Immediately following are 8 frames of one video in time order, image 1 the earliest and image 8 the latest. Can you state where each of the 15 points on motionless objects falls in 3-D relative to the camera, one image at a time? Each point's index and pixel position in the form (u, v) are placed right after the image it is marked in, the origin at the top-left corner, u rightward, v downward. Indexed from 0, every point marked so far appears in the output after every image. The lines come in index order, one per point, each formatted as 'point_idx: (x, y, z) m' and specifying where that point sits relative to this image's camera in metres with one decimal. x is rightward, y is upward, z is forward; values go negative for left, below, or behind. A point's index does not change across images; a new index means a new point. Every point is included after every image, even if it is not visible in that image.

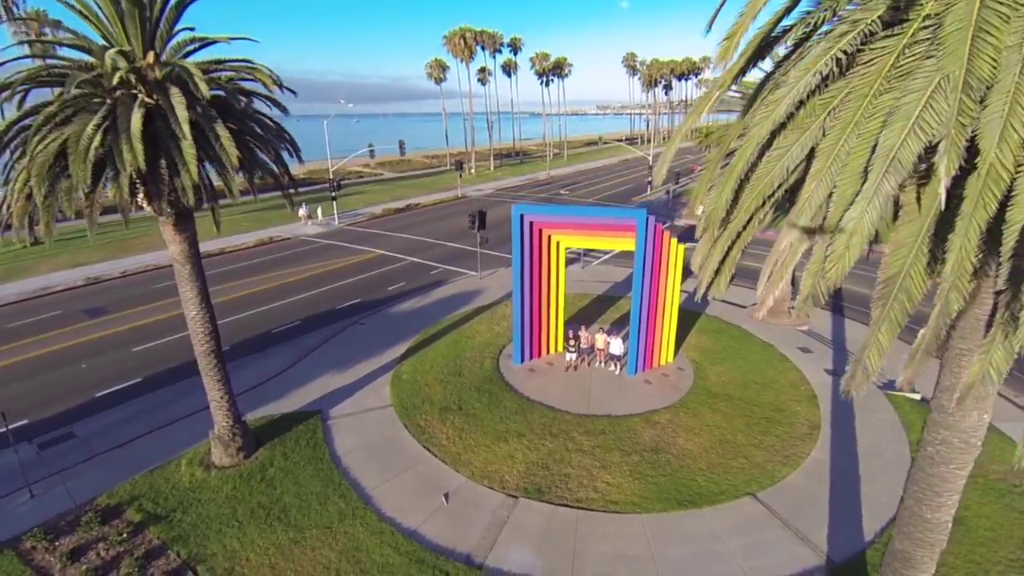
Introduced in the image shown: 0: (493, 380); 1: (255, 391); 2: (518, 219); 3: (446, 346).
0: (-0.5, -2.4, +14.5) m
1: (-6.8, -2.7, +14.4) m
2: (+0.1, +1.8, +14.4) m
3: (-2.0, -1.7, +16.6) m
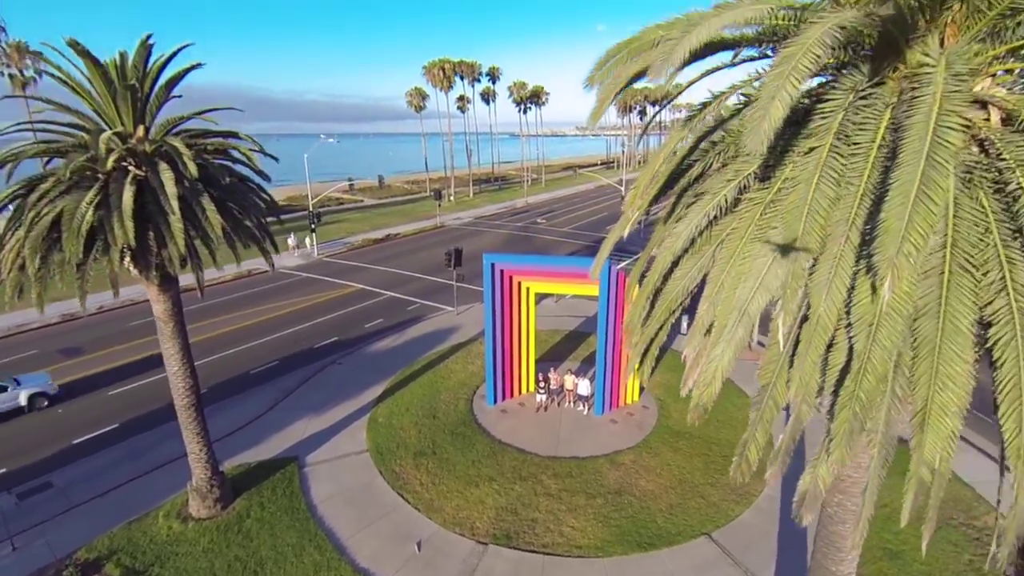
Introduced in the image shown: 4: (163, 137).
0: (-1.2, -3.7, +15.0) m
1: (-7.5, -4.0, +14.7) m
2: (-0.7, +0.5, +15.1) m
3: (-2.8, -3.1, +17.1) m
4: (-5.9, +2.5, +9.1) m
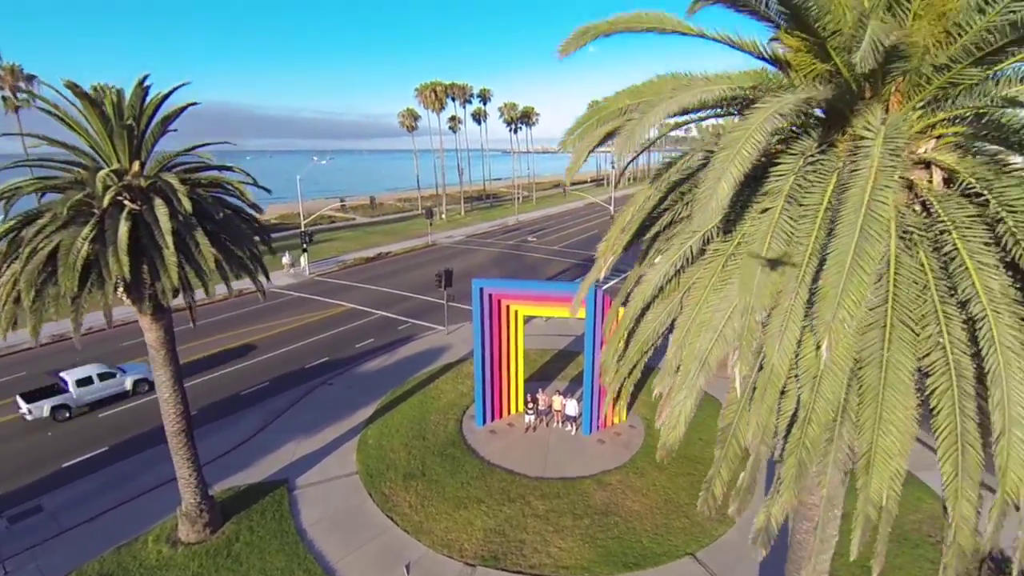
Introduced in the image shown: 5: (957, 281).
0: (-1.6, -4.3, +15.2) m
1: (-7.8, -4.6, +14.8) m
2: (-1.0, -0.1, +15.4) m
3: (-3.2, -3.8, +17.3) m
4: (-6.1, +2.0, +9.4) m
5: (+3.0, 0.0, +3.8) m
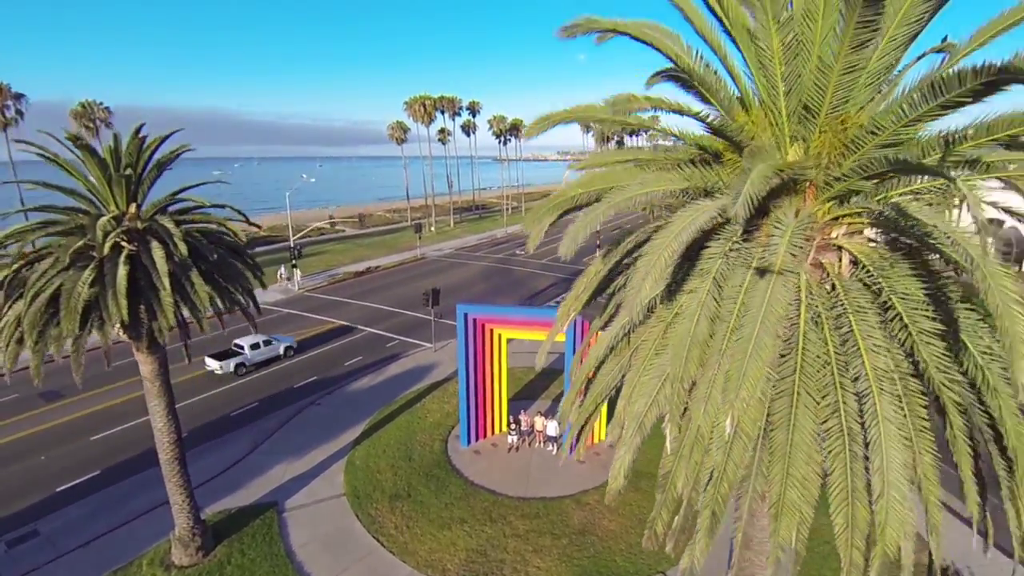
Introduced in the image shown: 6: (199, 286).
0: (-2.0, -5.1, +15.7) m
1: (-8.3, -5.4, +15.2) m
2: (-1.5, -0.8, +16.0) m
3: (-3.7, -4.5, +17.8) m
4: (-6.5, +1.3, +9.9) m
5: (+2.7, -0.6, +4.4) m
6: (-5.5, 0.0, +9.6) m
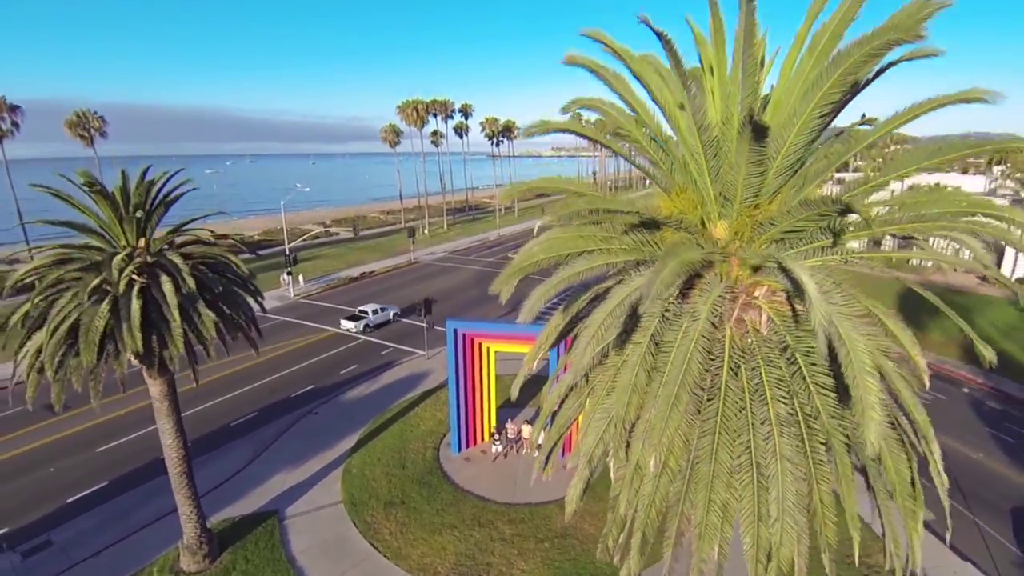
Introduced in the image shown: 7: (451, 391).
0: (-2.4, -5.6, +16.6) m
1: (-8.7, -6.0, +16.0) m
2: (-1.9, -1.3, +16.9) m
3: (-4.1, -5.1, +18.6) m
4: (-6.9, +0.7, +10.8) m
5: (+2.4, -1.2, +5.3) m
6: (-5.9, -0.6, +10.4) m
7: (-1.9, -3.2, +17.0) m
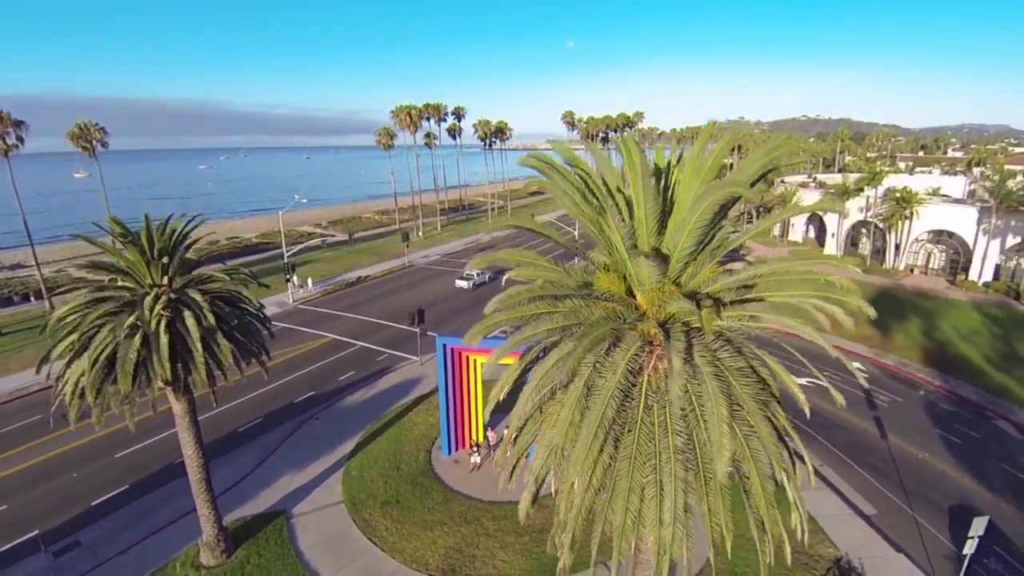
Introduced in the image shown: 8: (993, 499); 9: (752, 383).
0: (-2.9, -6.2, +18.3) m
1: (-9.2, -6.6, +17.7) m
2: (-2.4, -2.0, +18.5) m
3: (-4.6, -5.7, +20.3) m
4: (-7.4, 0.0, +12.3) m
5: (+2.0, -1.9, +7.0) m
6: (-6.4, -1.3, +12.0) m
7: (-2.4, -3.8, +18.7) m
8: (+15.9, -7.0, +18.0) m
9: (+3.0, -1.2, +7.0) m
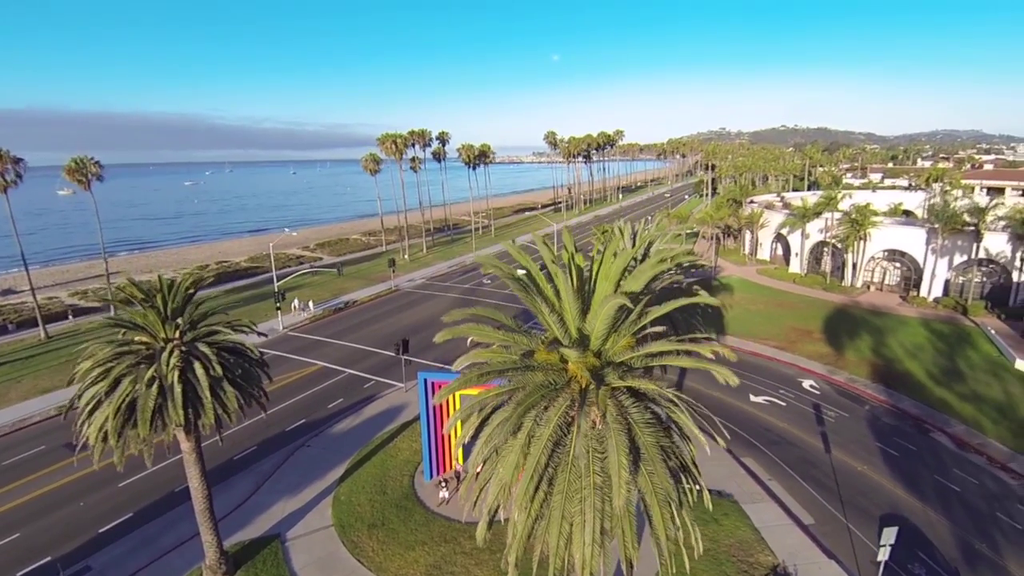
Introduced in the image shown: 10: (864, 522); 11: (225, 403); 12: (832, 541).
0: (-3.8, -7.7, +20.0) m
1: (-10.1, -8.2, +19.2) m
2: (-3.4, -3.4, +20.3) m
3: (-5.6, -7.2, +22.0) m
4: (-8.2, -1.4, +14.1) m
5: (+1.3, -3.0, +8.9) m
6: (-7.2, -2.6, +13.8) m
7: (-3.3, -5.3, +20.5) m
8: (+15.1, -8.1, +20.1) m
9: (+2.3, -2.3, +8.9) m
10: (+12.5, -8.3, +19.3) m
11: (-7.4, -2.9, +14.0) m
12: (+10.7, -8.5, +18.3) m
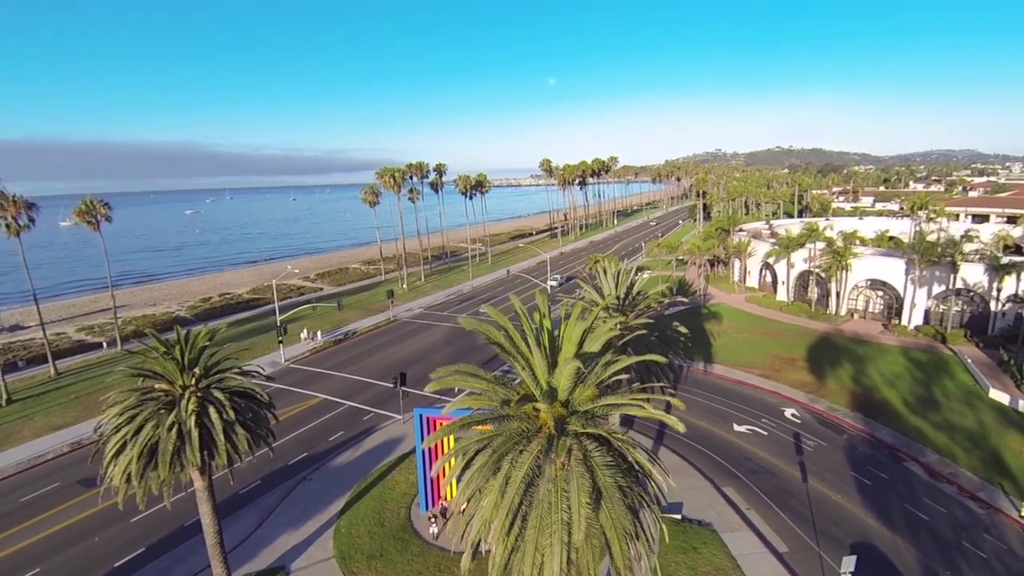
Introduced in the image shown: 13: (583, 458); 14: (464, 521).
0: (-4.1, -9.3, +21.2) m
1: (-10.4, -9.9, +20.4) m
2: (-3.8, -5.1, +21.7) m
3: (-5.9, -8.9, +23.2) m
4: (-8.6, -2.9, +15.5) m
5: (+0.9, -4.2, +10.3) m
6: (-7.6, -4.1, +15.2) m
7: (-3.7, -7.0, +21.7) m
8: (+14.7, -9.6, +21.3) m
9: (+1.9, -3.5, +10.3) m
10: (+12.1, -9.8, +20.5) m
11: (-7.8, -4.4, +15.4) m
12: (+10.4, -10.0, +19.5) m
13: (+1.4, -3.2, +10.3) m
14: (-1.0, -4.9, +11.6) m
